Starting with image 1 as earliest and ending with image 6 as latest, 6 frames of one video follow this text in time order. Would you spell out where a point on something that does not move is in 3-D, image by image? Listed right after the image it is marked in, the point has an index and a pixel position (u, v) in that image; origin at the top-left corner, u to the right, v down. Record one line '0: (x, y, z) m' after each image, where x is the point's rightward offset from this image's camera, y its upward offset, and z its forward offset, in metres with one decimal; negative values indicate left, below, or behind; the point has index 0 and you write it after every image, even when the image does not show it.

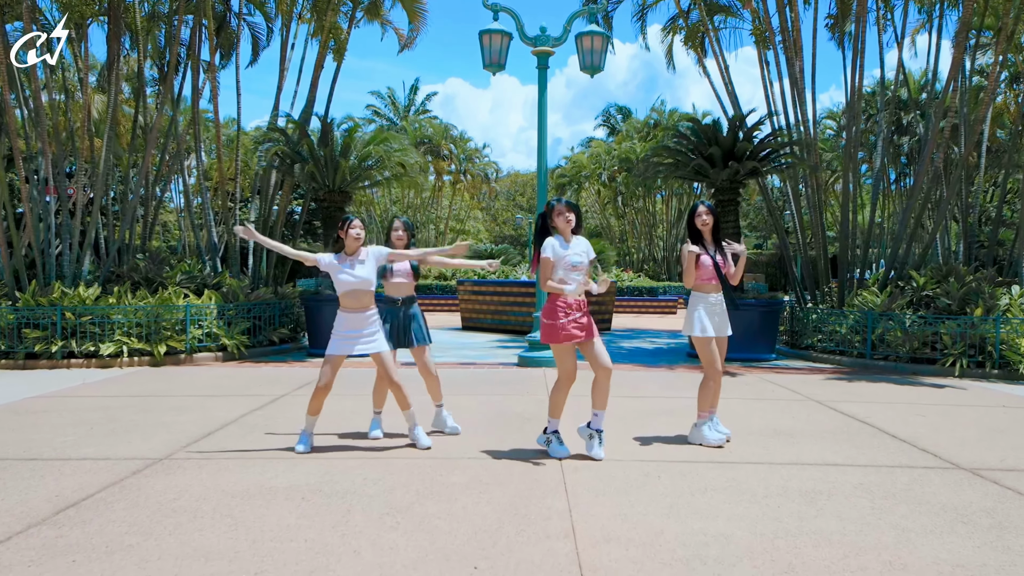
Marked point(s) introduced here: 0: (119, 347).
0: (-5.1, -0.8, +10.8) m
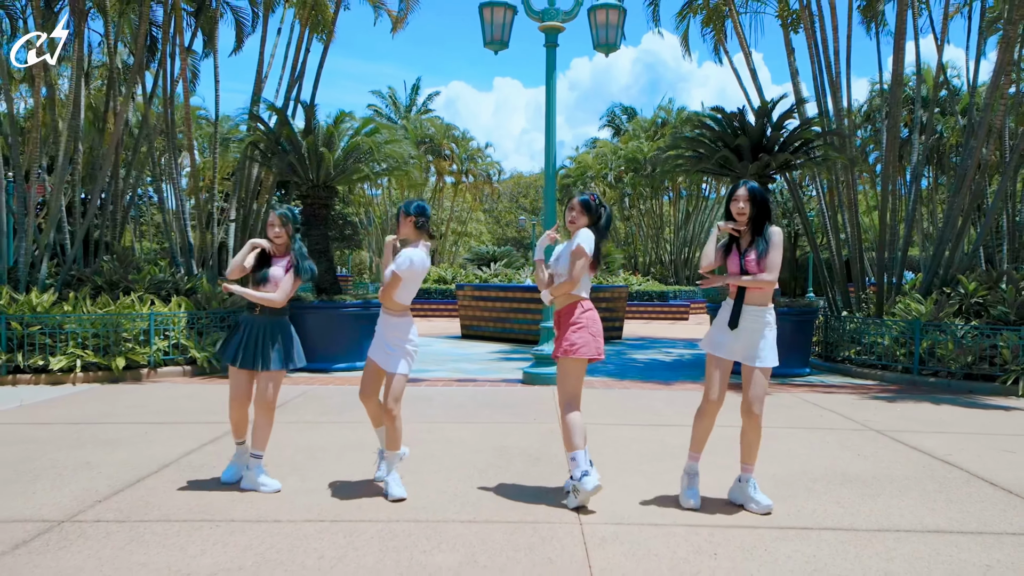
0: (-5.1, -0.8, +9.5) m
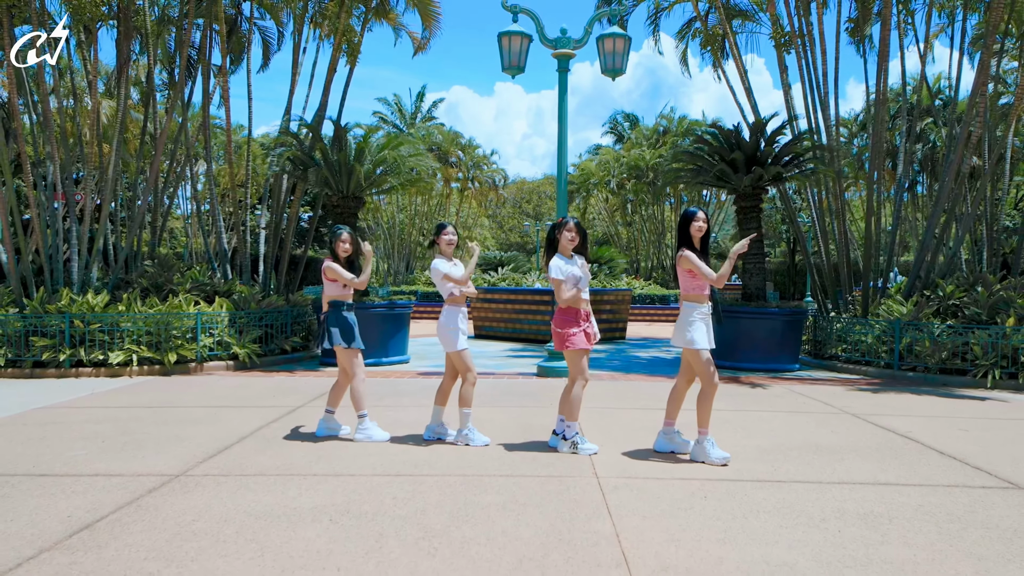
0: (-4.9, -0.9, +10.5) m
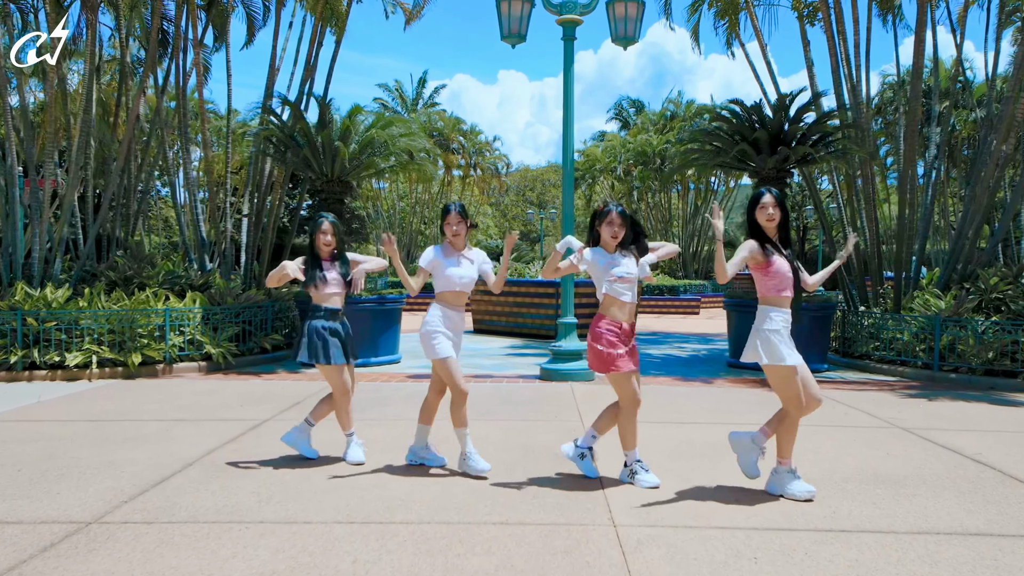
0: (-4.9, -0.8, +9.5) m
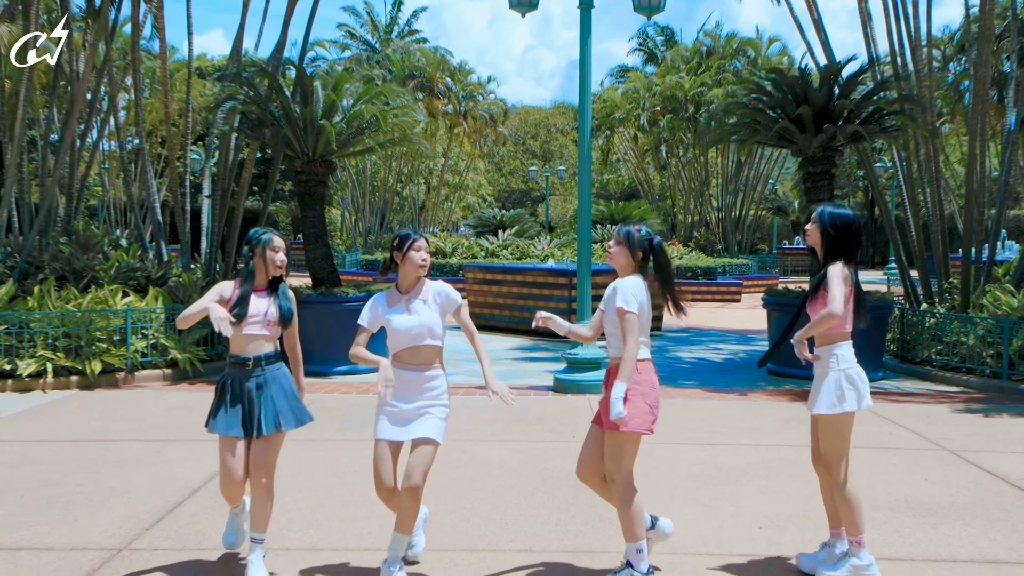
0: (-4.8, -0.8, +8.4) m
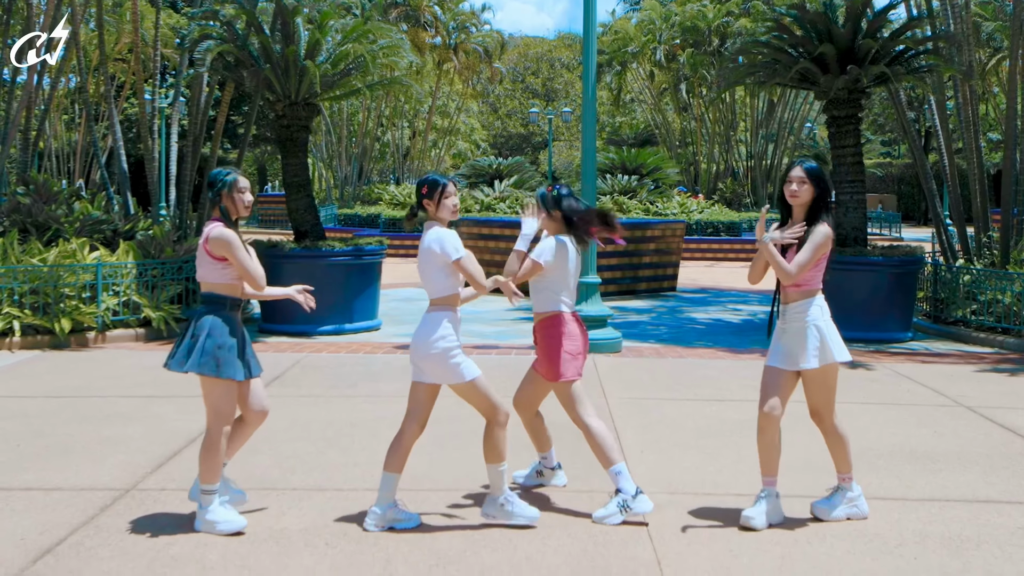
0: (-4.9, -0.3, +7.9) m
